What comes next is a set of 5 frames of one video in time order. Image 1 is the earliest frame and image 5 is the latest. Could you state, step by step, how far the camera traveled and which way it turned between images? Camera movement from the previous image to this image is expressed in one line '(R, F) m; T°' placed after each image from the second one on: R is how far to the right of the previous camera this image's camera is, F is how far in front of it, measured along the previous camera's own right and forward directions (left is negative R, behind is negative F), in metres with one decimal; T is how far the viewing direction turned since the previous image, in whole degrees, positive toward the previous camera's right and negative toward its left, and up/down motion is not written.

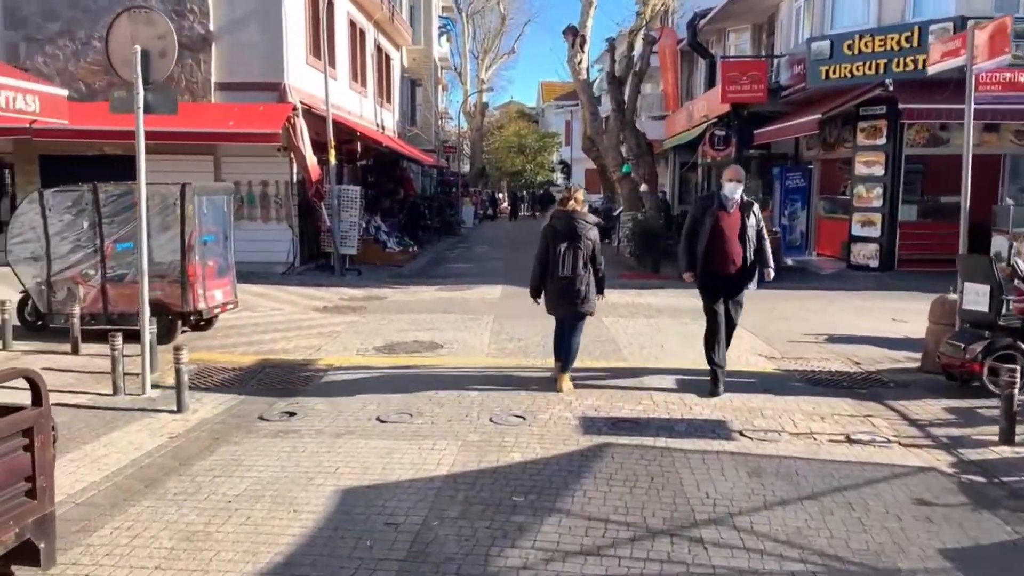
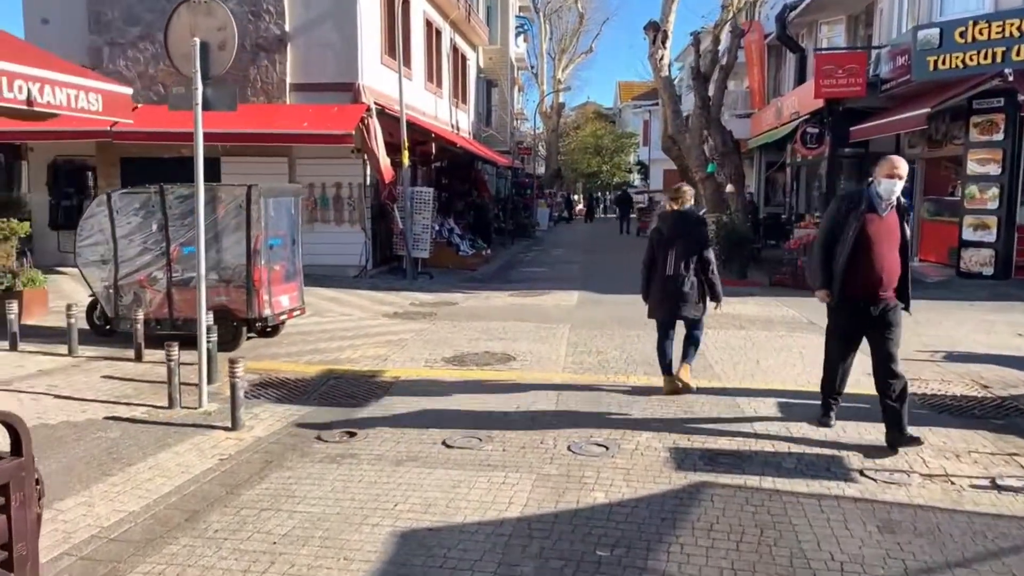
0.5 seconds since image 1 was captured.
(-0.1, +0.7) m; -5°
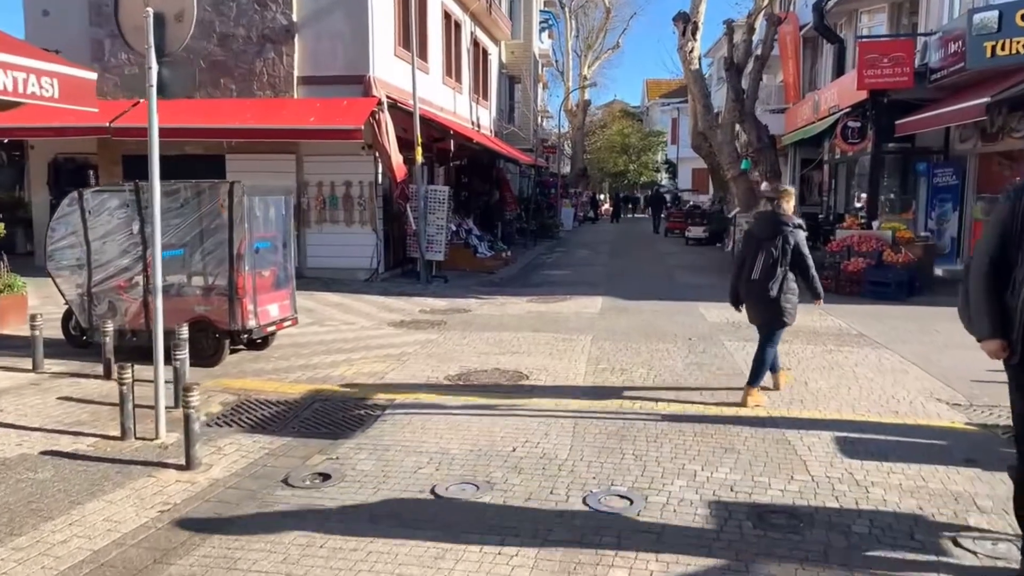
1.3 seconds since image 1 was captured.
(+0.1, +1.0) m; -2°
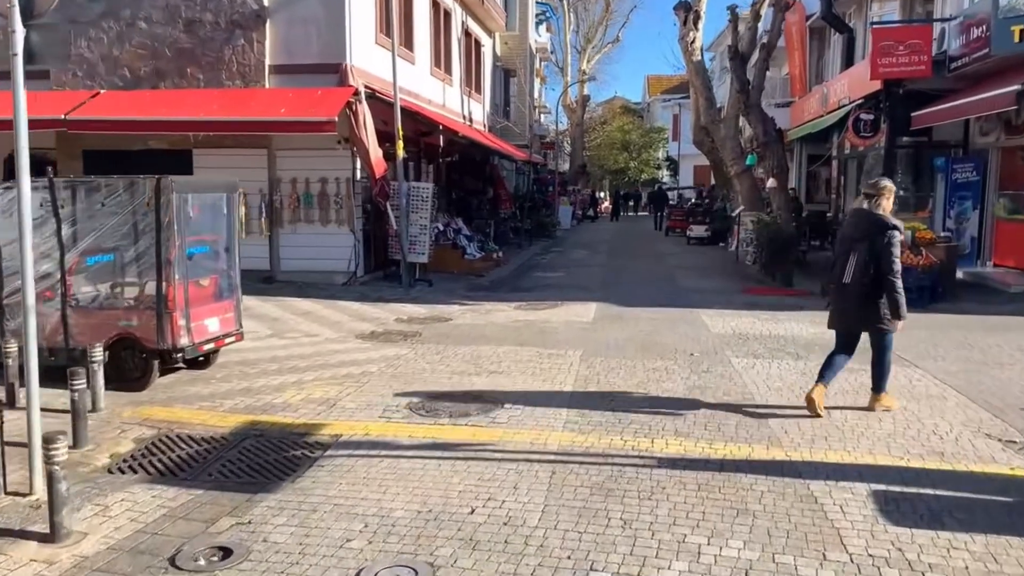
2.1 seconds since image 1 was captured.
(+0.2, +1.1) m; 0°
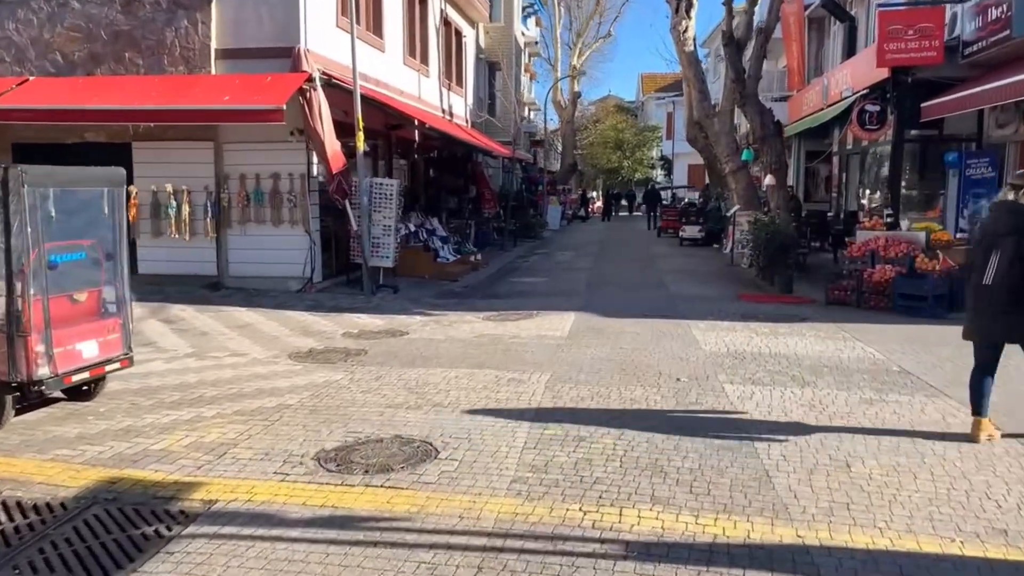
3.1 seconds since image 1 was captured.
(+0.4, +1.3) m; 0°
